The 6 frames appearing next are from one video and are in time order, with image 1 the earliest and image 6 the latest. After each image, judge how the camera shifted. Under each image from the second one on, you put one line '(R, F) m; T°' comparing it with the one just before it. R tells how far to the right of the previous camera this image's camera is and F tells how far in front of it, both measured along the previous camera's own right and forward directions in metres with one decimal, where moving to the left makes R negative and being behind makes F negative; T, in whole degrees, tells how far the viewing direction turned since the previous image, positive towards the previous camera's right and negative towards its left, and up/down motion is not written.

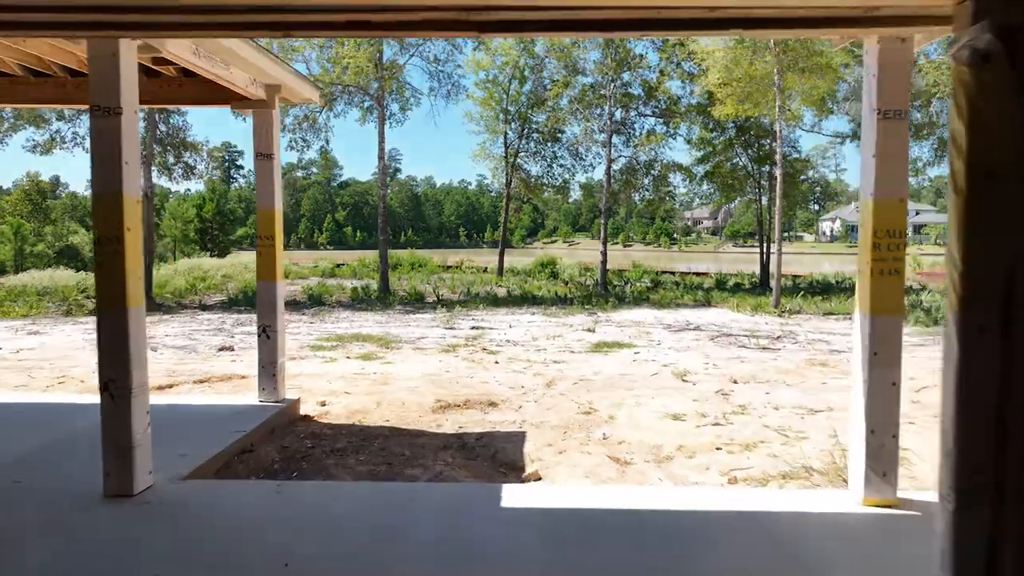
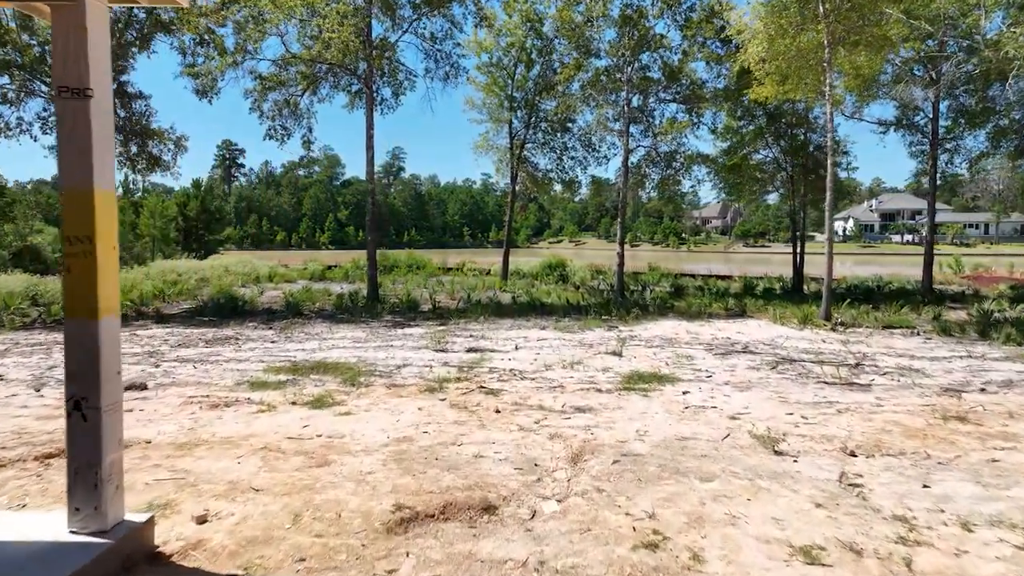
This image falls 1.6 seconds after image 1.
(0.0, +1.9) m; 0°
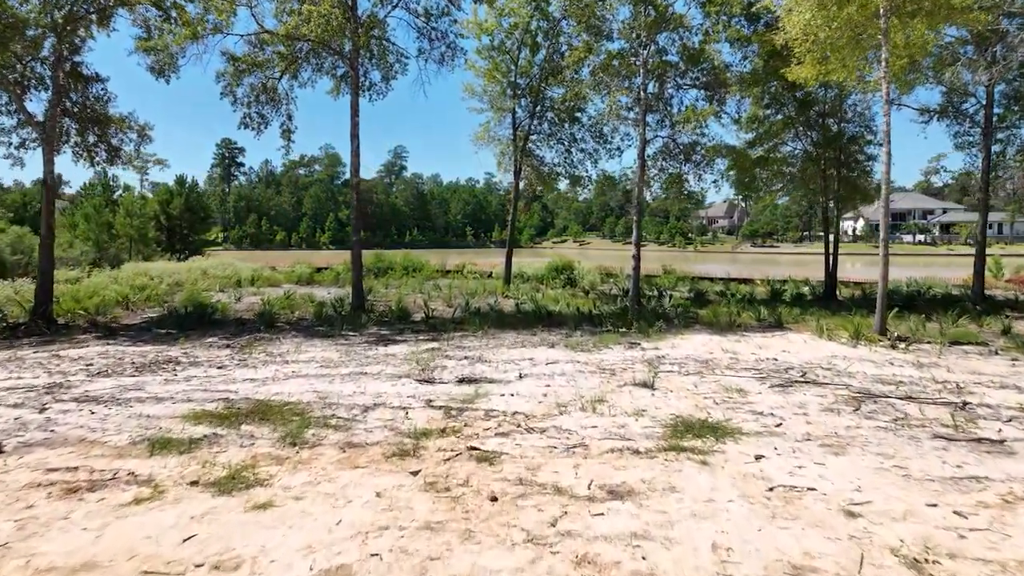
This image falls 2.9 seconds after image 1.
(0.0, +1.6) m; 0°
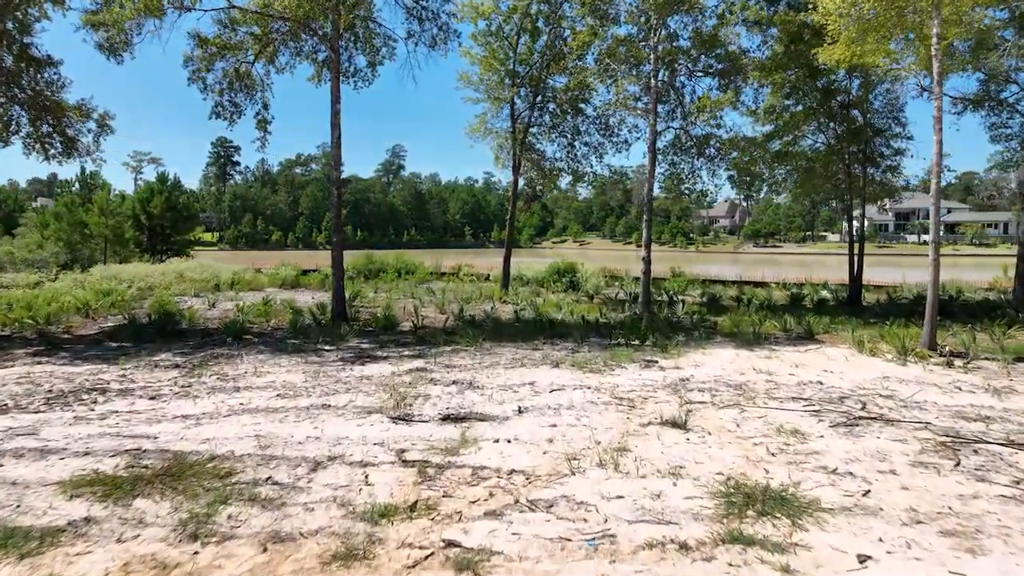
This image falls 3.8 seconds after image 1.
(0.0, +1.3) m; 0°
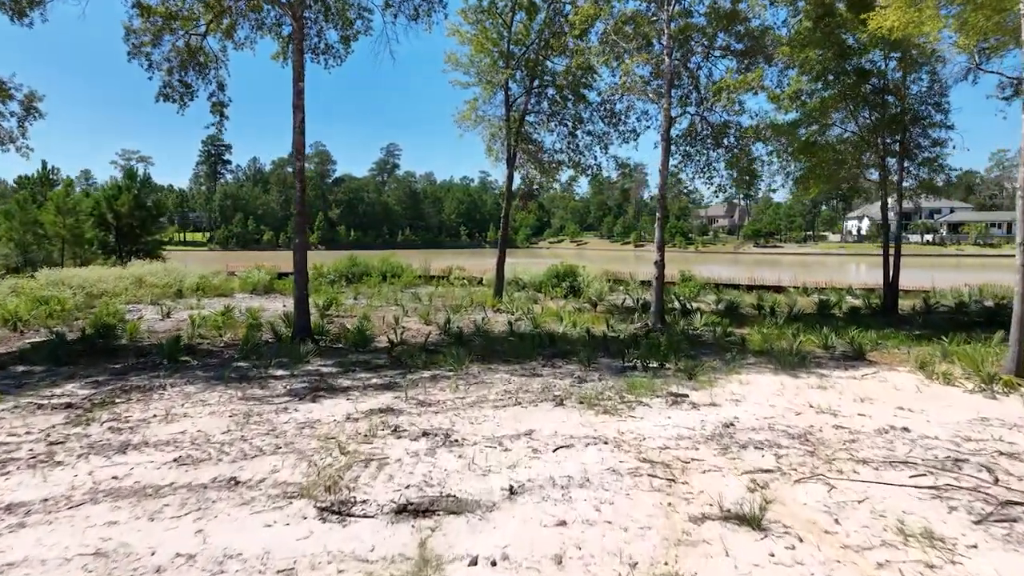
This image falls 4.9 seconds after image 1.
(0.0, +1.7) m; 0°
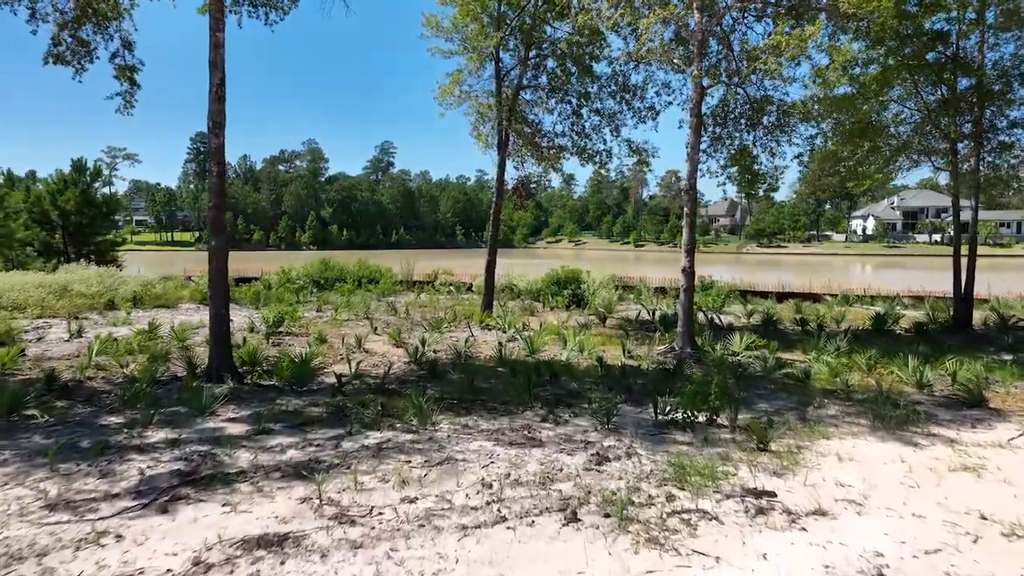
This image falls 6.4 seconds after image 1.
(+0.1, +2.4) m; 0°
